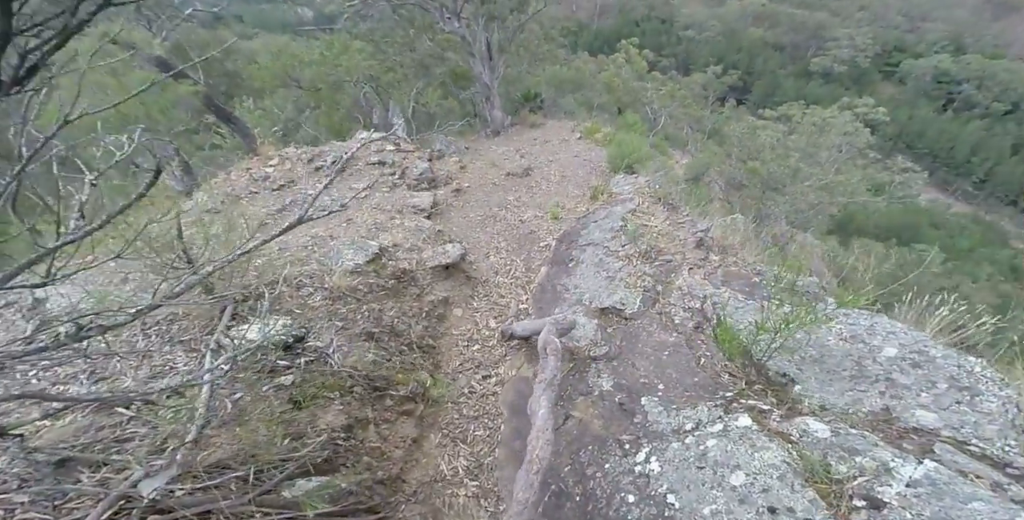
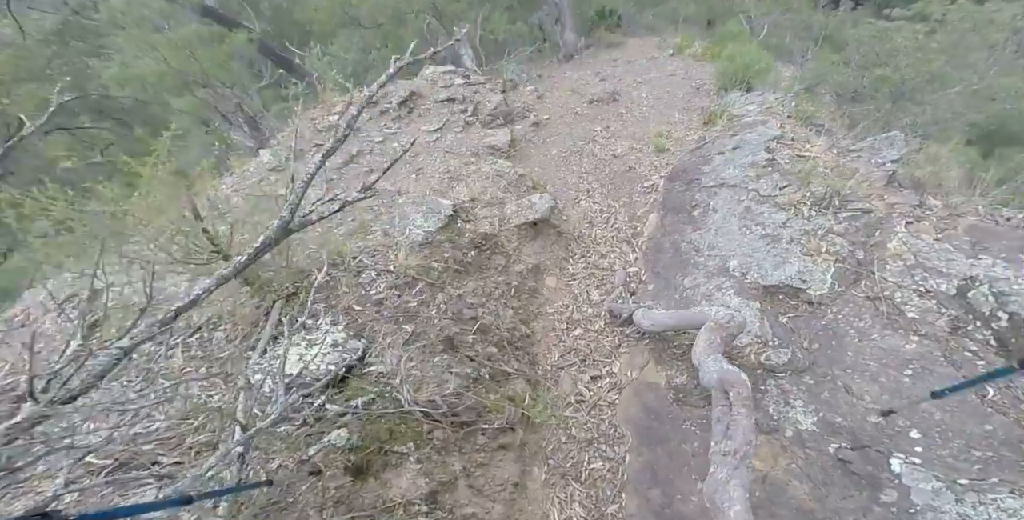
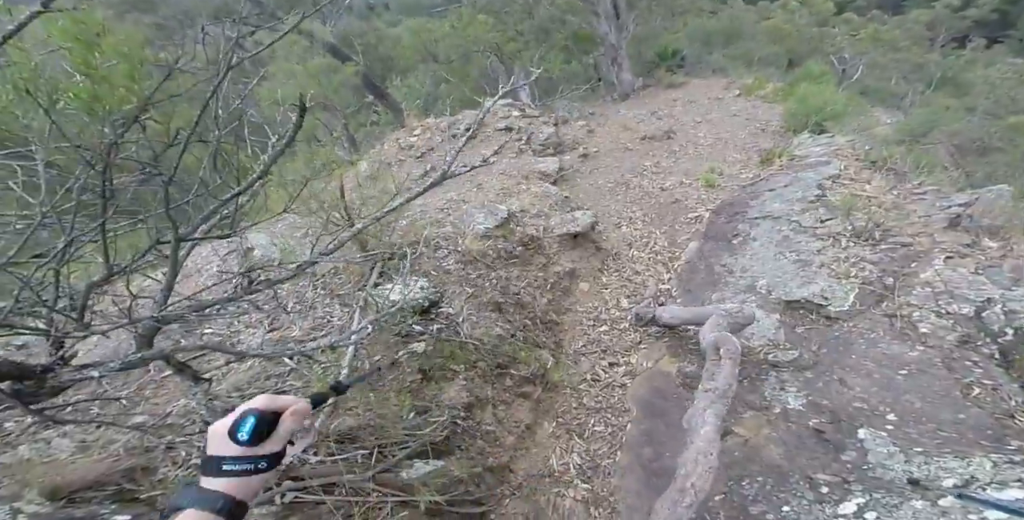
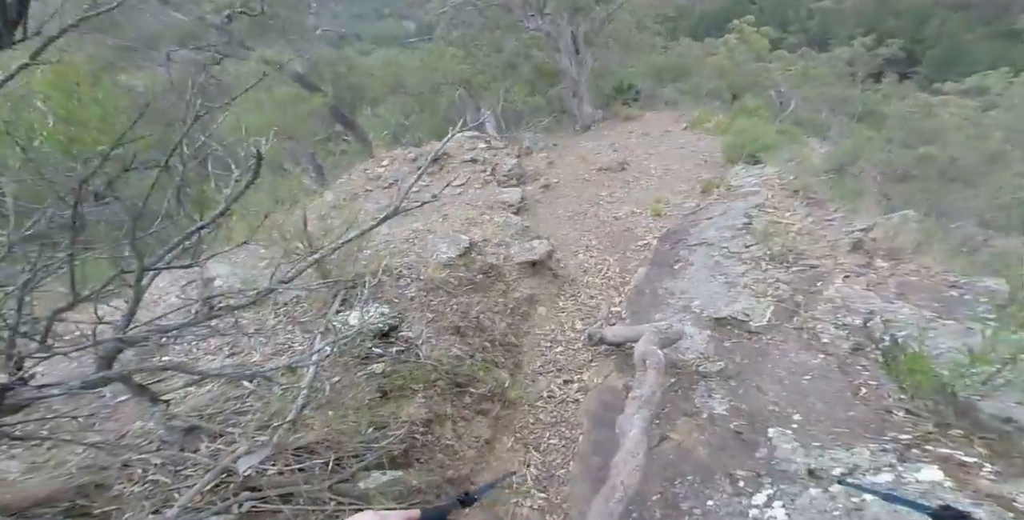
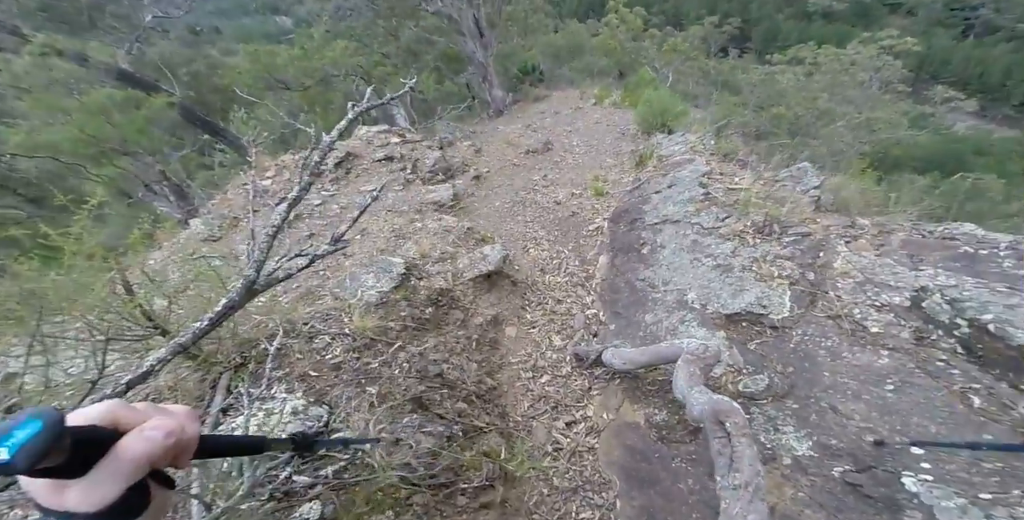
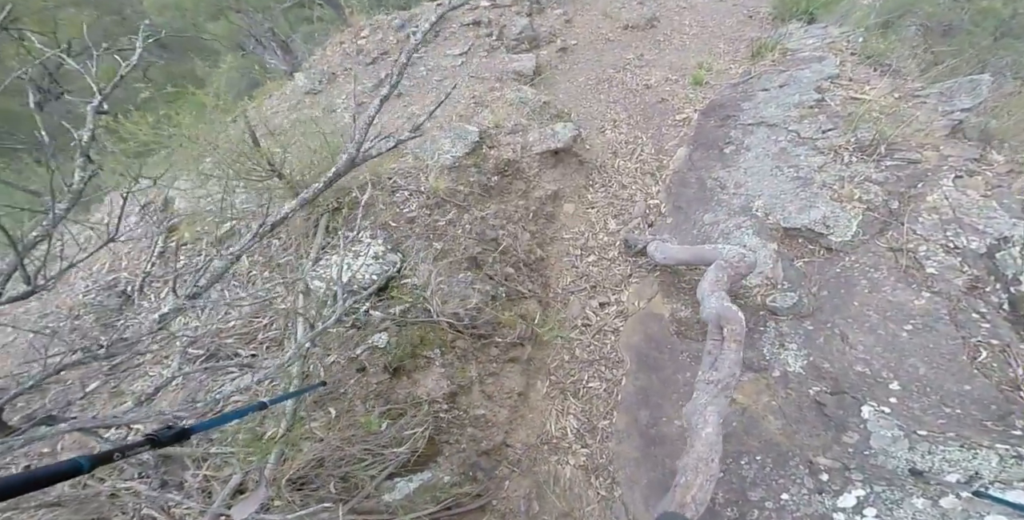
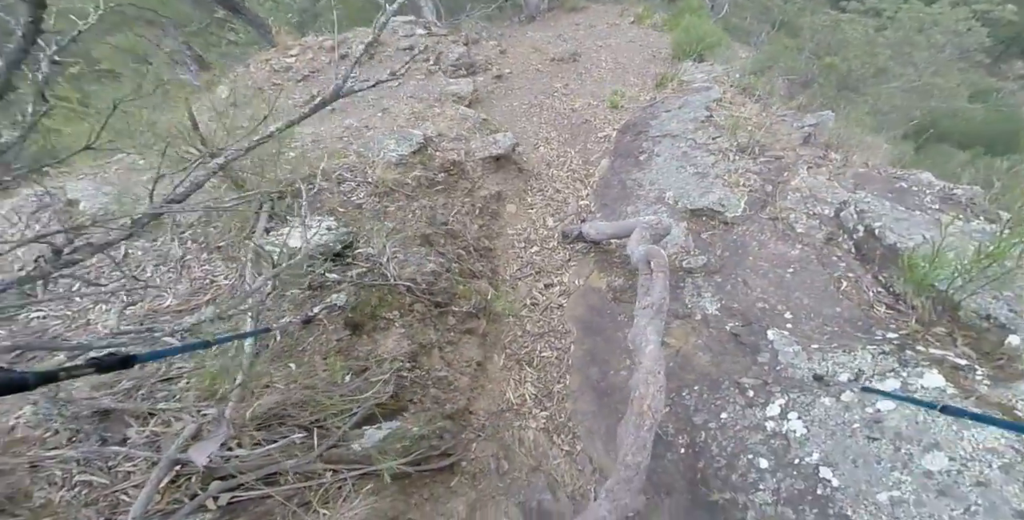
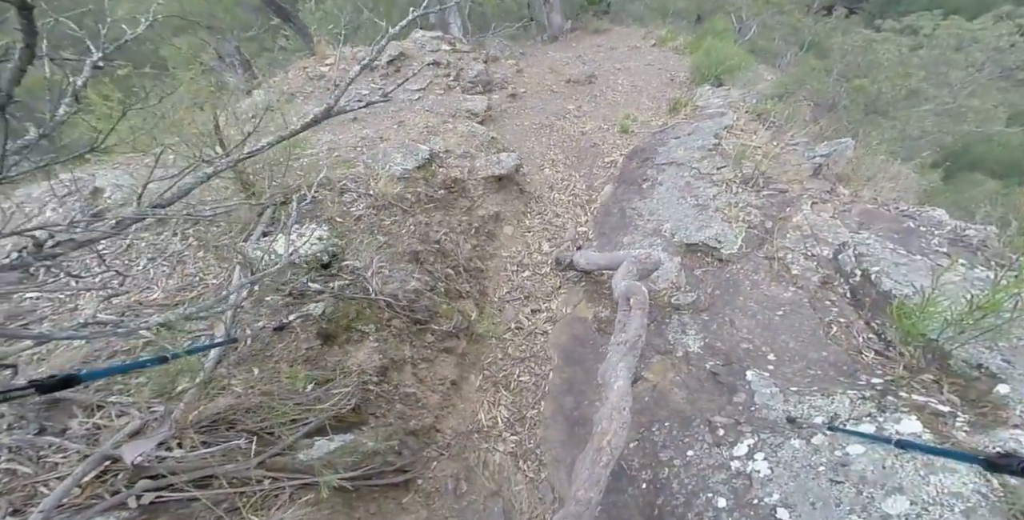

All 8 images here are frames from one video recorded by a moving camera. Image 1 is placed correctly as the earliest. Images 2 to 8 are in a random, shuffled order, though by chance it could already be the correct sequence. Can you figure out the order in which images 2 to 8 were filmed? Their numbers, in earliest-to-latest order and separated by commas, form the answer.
4, 3, 7, 8, 6, 2, 5
